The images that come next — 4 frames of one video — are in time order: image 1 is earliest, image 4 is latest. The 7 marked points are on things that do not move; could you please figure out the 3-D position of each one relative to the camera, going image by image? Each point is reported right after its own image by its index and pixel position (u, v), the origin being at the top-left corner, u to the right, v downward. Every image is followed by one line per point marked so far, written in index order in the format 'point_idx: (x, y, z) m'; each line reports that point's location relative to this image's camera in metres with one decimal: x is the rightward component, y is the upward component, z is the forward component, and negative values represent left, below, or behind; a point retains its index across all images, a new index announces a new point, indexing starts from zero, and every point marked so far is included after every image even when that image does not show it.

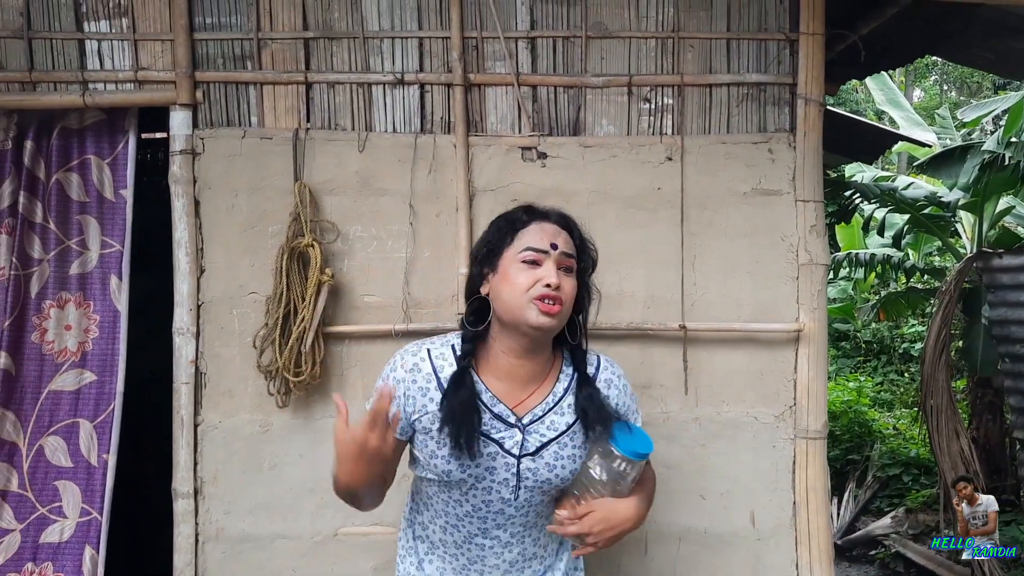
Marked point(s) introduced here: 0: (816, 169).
0: (+0.7, +0.3, +2.0) m
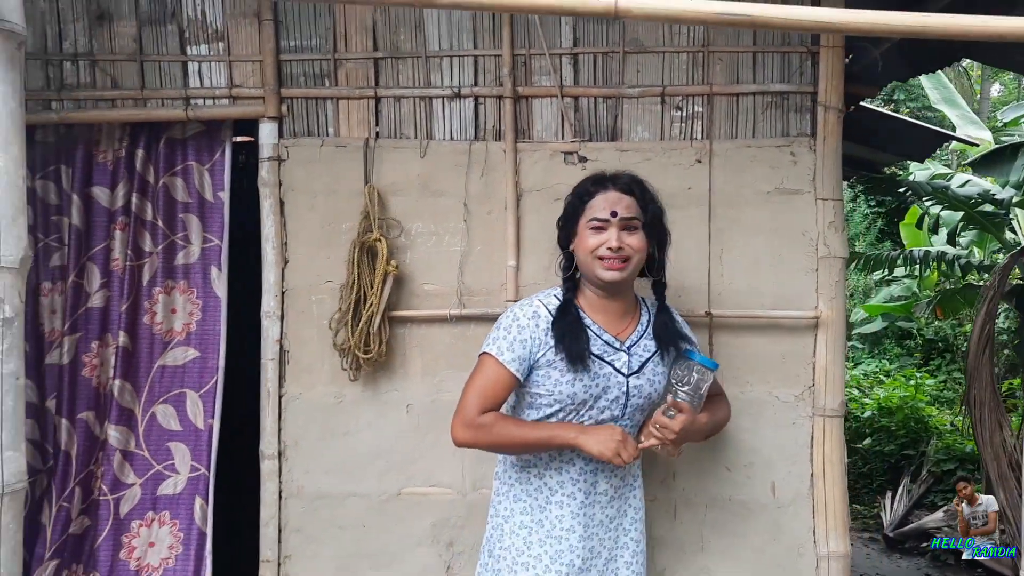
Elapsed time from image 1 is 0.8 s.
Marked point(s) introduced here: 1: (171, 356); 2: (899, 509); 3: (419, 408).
0: (+0.8, +0.3, +2.2) m
1: (-1.0, -0.2, +2.4) m
2: (+2.6, -1.4, +5.5) m
3: (-0.3, -0.3, +2.3) m
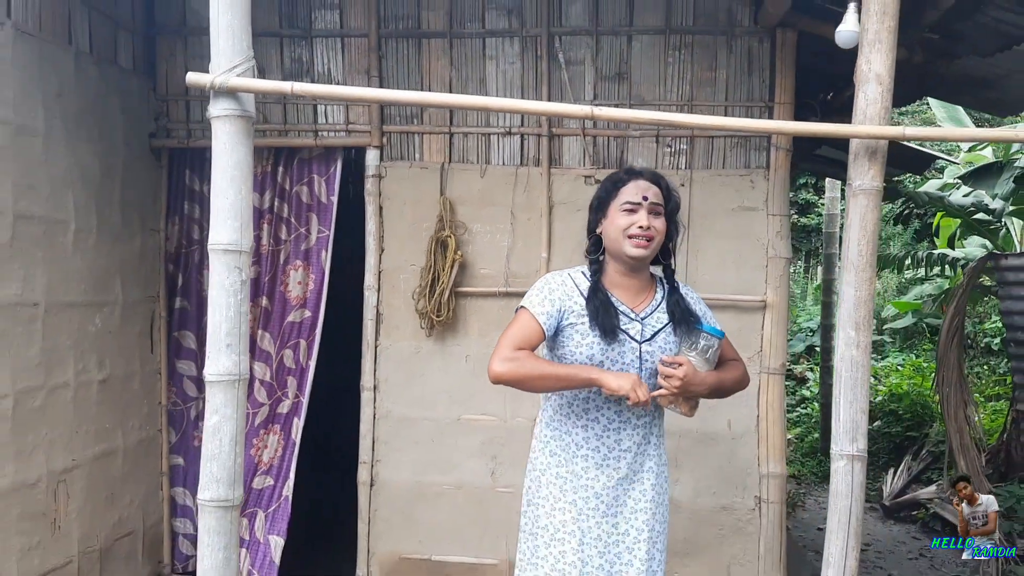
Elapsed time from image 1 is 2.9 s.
0: (+1.0, +0.3, +3.0) m
1: (-0.8, -0.1, +3.3) m
2: (+2.8, -1.4, +6.3) m
3: (-0.1, -0.3, +3.2) m
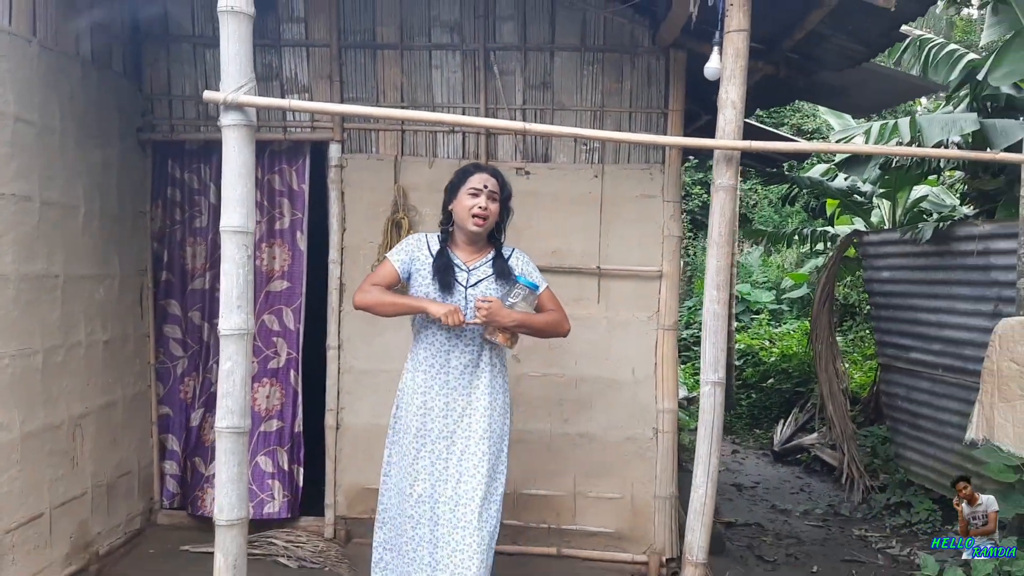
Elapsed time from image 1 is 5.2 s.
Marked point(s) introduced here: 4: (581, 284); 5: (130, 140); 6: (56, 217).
0: (+0.7, +0.5, +3.7) m
1: (-1.1, 0.0, +3.9) m
2: (+2.3, -1.2, +7.2) m
3: (-0.4, -0.1, +3.8) m
4: (+0.3, 0.0, +3.8) m
5: (-1.7, +0.6, +3.7) m
6: (-1.7, +0.3, +3.2) m
